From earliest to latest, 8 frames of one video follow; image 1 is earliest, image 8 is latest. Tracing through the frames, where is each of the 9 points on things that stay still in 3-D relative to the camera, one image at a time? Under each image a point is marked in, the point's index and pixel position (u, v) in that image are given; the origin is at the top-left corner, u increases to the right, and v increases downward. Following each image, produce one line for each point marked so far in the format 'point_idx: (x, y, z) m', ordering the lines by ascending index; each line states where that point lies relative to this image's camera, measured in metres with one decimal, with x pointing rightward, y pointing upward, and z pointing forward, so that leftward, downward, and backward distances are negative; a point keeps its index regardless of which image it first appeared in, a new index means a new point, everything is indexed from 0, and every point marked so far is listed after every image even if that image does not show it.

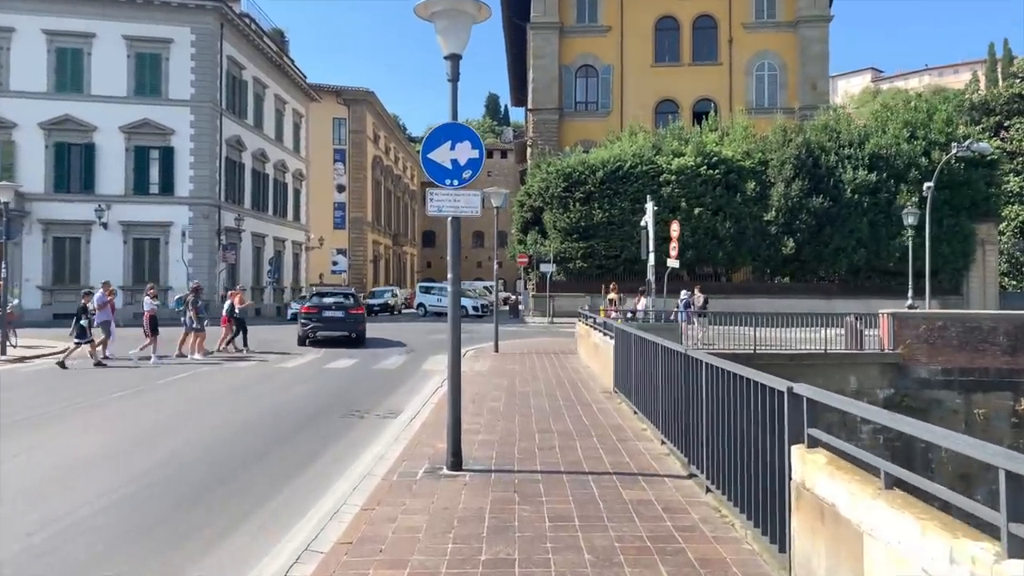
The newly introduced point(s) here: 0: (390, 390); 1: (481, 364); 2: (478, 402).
0: (-2.3, -1.9, +13.6) m
1: (-0.7, -1.7, +16.0) m
2: (-0.5, -1.7, +10.7) m
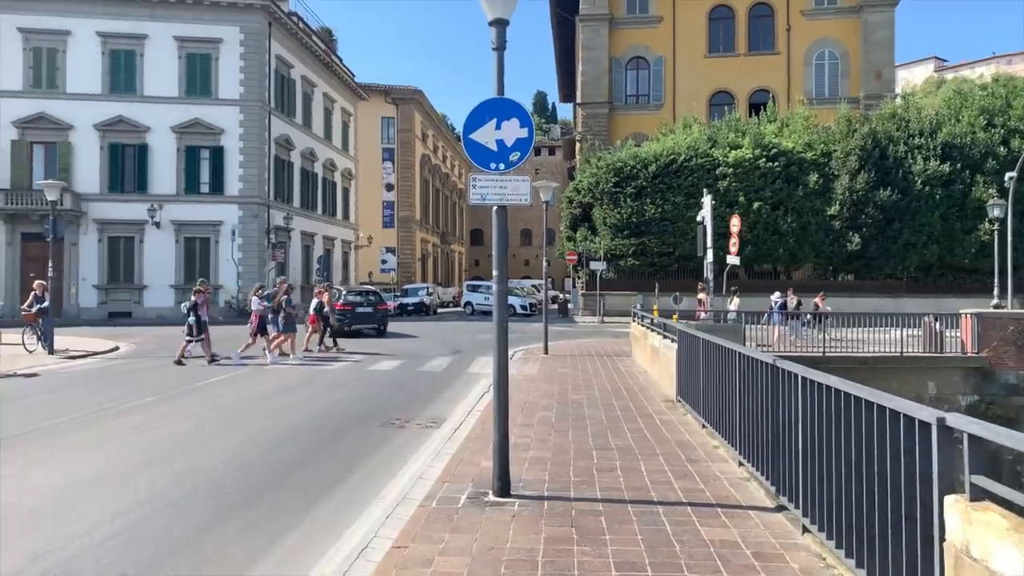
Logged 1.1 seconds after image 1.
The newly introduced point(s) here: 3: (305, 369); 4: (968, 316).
0: (-1.4, -1.8, +12.9) m
1: (+0.4, -1.7, +15.2) m
2: (+0.2, -1.7, +9.9) m
3: (-4.4, -1.7, +16.0) m
4: (+11.9, -0.7, +19.0) m
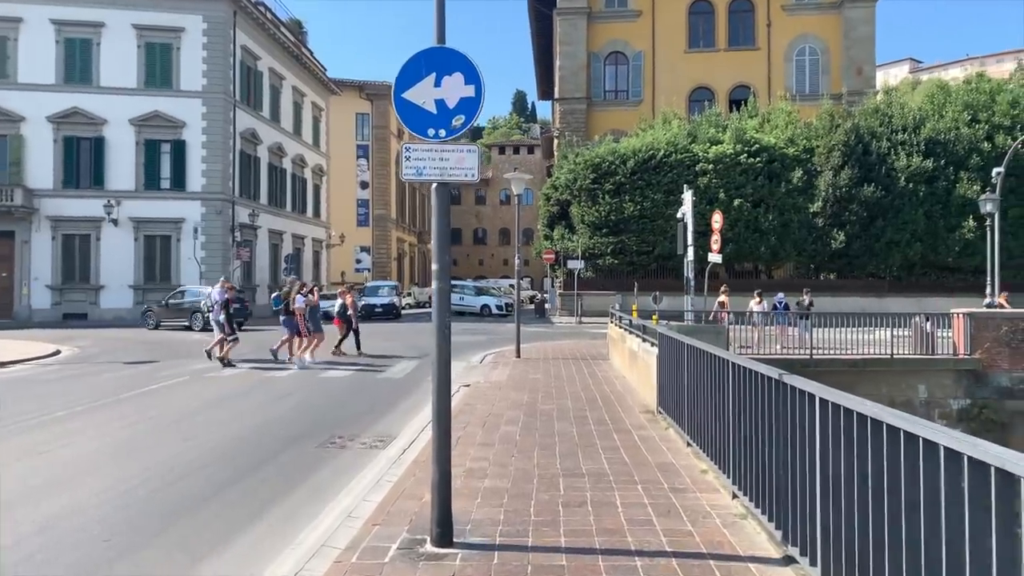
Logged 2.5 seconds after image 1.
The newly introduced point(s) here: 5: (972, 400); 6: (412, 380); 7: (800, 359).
0: (-1.9, -1.8, +11.7) m
1: (-0.3, -1.6, +14.0) m
2: (-0.3, -1.7, +8.7) m
3: (-5.1, -1.7, +14.7) m
4: (+11.2, -0.7, +18.2) m
5: (+11.5, -2.8, +18.2) m
6: (-1.9, -1.7, +14.0) m
7: (+7.2, -1.8, +18.1) m
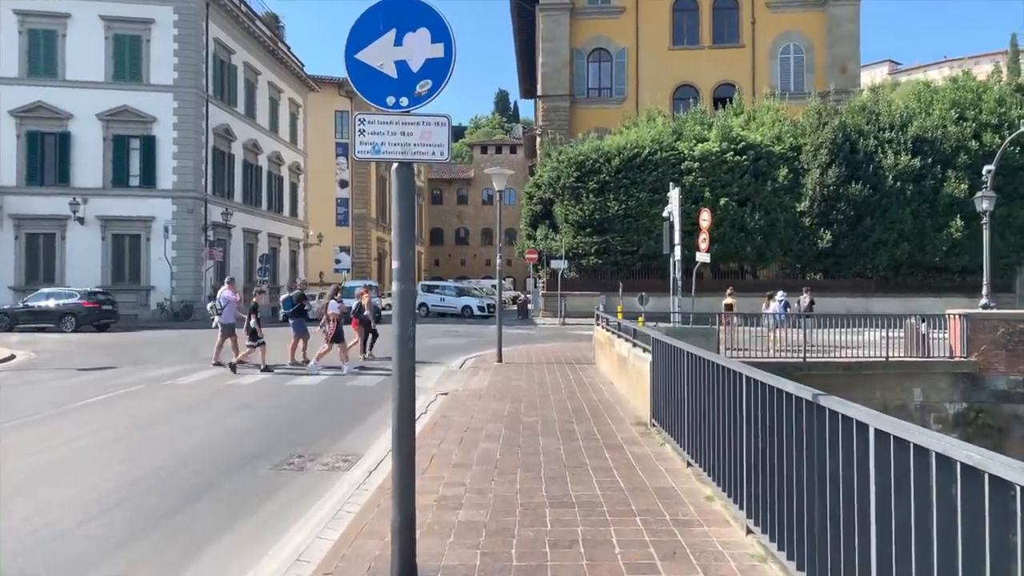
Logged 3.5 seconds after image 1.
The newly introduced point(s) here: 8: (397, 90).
0: (-2.2, -1.8, +10.8) m
1: (-0.6, -1.7, +13.1) m
2: (-0.5, -1.7, +7.8) m
3: (-5.4, -1.7, +13.7) m
4: (+10.7, -0.7, +17.6) m
5: (+11.0, -2.8, +17.6) m
6: (-2.3, -1.8, +13.1) m
7: (+6.7, -1.8, +17.4) m
8: (-0.6, +1.1, +4.0) m
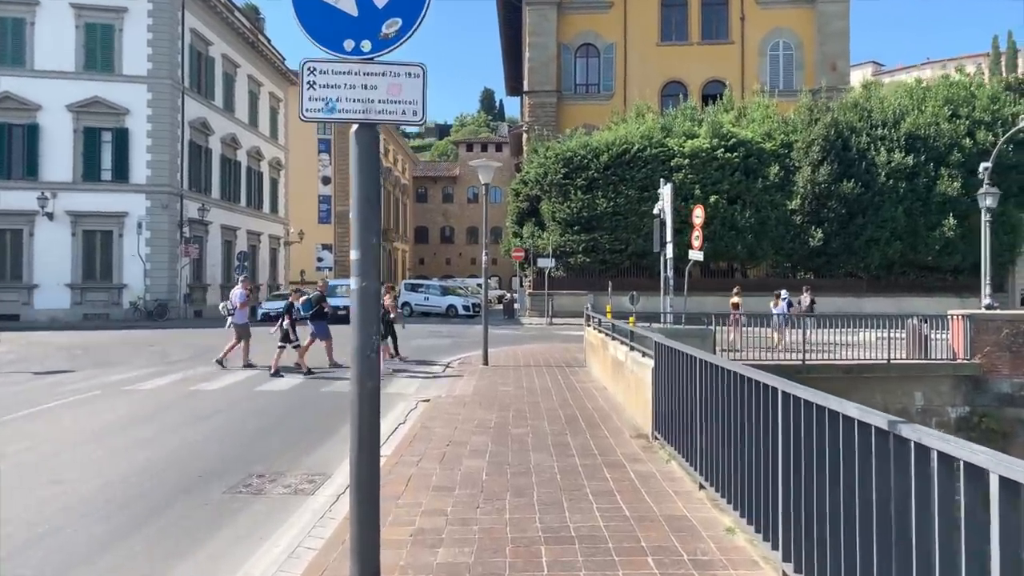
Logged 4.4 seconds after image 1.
0: (-2.4, -1.8, +9.9) m
1: (-0.8, -1.6, +12.3) m
2: (-0.6, -1.7, +7.0) m
3: (-5.7, -1.7, +12.7) m
4: (+10.4, -0.7, +17.0) m
5: (+10.7, -2.8, +17.0) m
6: (-2.5, -1.7, +12.2) m
7: (+6.4, -1.8, +16.7) m
8: (-0.7, +1.1, +3.2) m
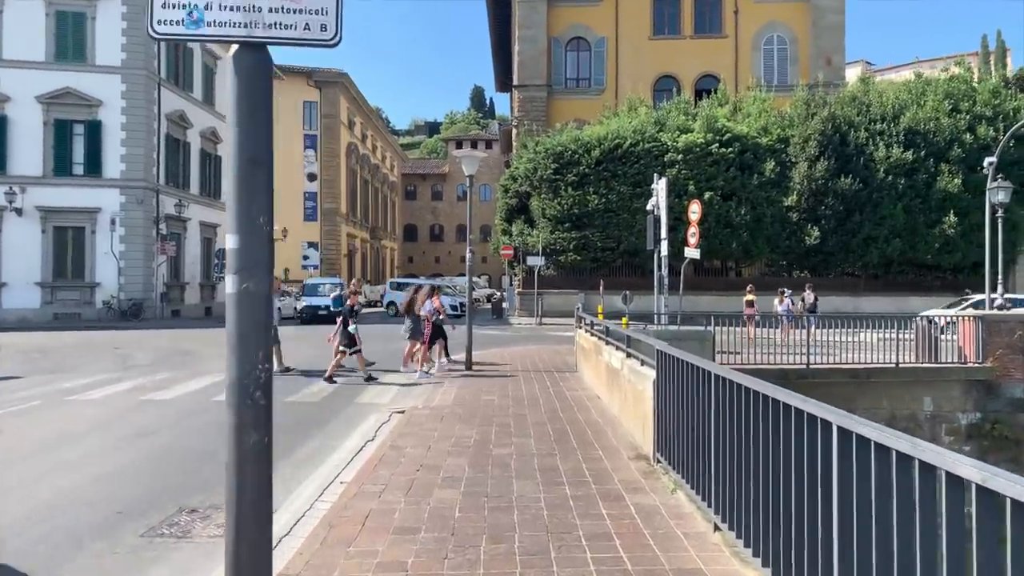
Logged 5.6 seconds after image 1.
0: (-2.6, -1.8, +8.8) m
1: (-1.1, -1.6, +11.3) m
2: (-0.8, -1.7, +6.0) m
3: (-5.9, -1.7, +11.6) m
4: (+10.1, -0.7, +16.1) m
5: (+10.4, -2.8, +16.1) m
6: (-2.7, -1.7, +11.1) m
7: (+6.1, -1.7, +15.7) m
8: (-0.8, +1.1, +2.1) m
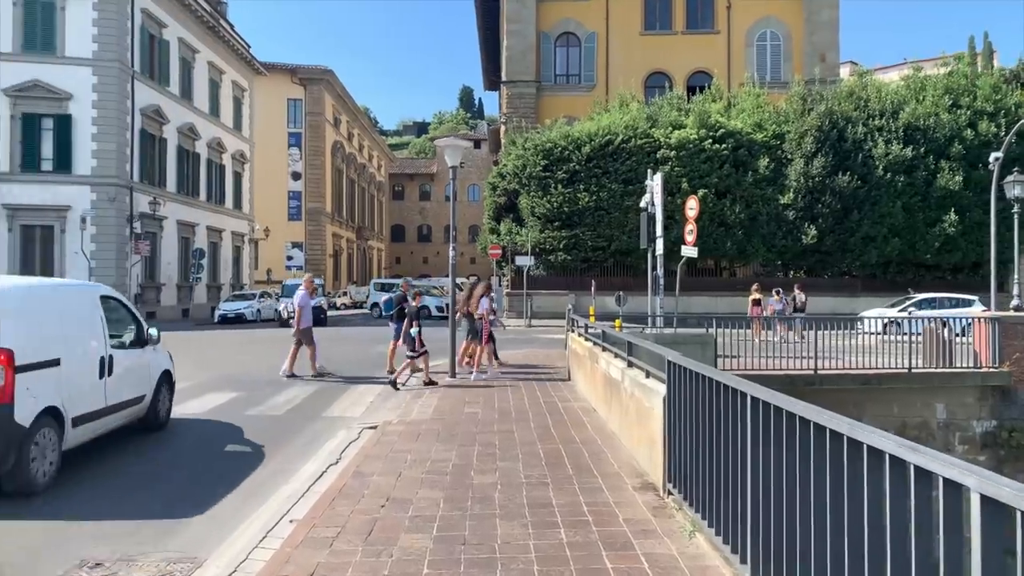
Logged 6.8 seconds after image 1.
0: (-2.8, -1.8, +7.7) m
1: (-1.3, -1.6, +10.2) m
2: (-0.9, -1.7, +4.9) m
3: (-6.1, -1.7, +10.5) m
4: (+9.8, -0.7, +15.2) m
5: (+10.2, -2.8, +15.2) m
6: (-2.9, -1.7, +10.0) m
7: (+5.9, -1.8, +14.8) m
8: (-0.8, +1.1, +1.0) m
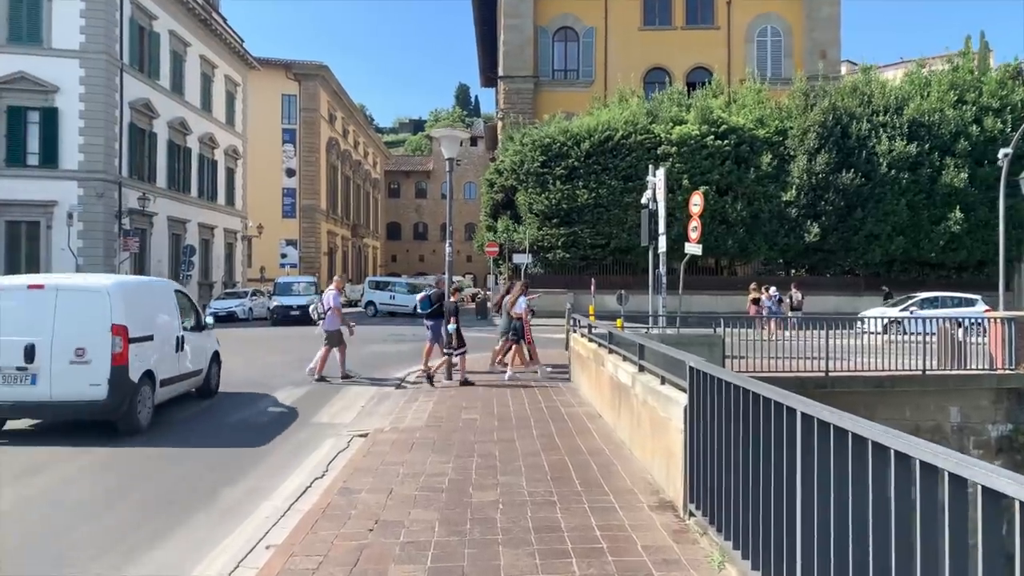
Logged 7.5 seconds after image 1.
0: (-2.7, -1.8, +7.1) m
1: (-1.2, -1.6, +9.6) m
2: (-0.9, -1.6, +4.3) m
3: (-6.1, -1.7, +9.8) m
4: (+9.8, -0.7, +14.6) m
5: (+10.1, -2.8, +14.6) m
6: (-2.9, -1.7, +9.4) m
7: (+5.8, -1.7, +14.2) m
8: (-0.8, +1.1, +0.4) m
